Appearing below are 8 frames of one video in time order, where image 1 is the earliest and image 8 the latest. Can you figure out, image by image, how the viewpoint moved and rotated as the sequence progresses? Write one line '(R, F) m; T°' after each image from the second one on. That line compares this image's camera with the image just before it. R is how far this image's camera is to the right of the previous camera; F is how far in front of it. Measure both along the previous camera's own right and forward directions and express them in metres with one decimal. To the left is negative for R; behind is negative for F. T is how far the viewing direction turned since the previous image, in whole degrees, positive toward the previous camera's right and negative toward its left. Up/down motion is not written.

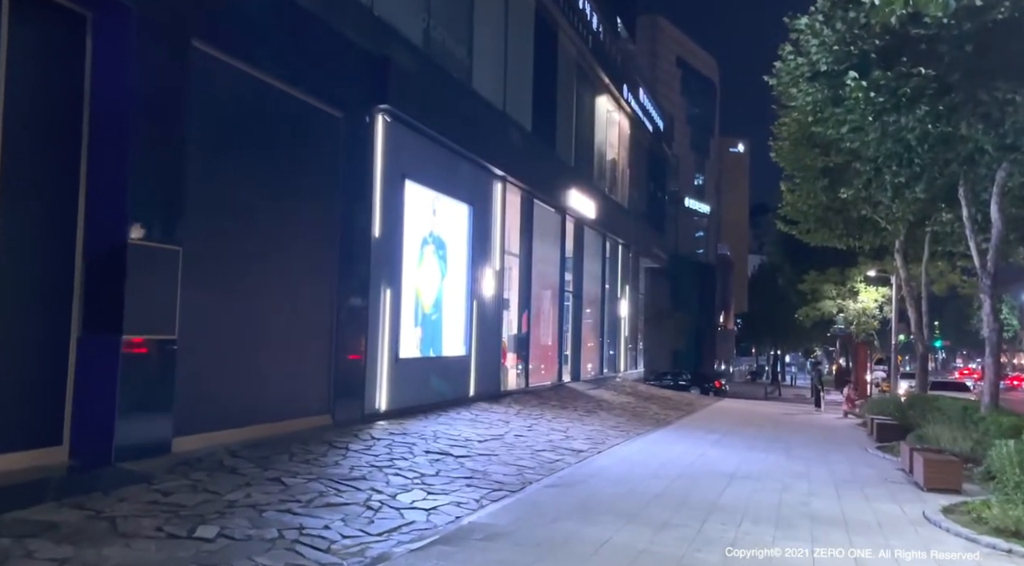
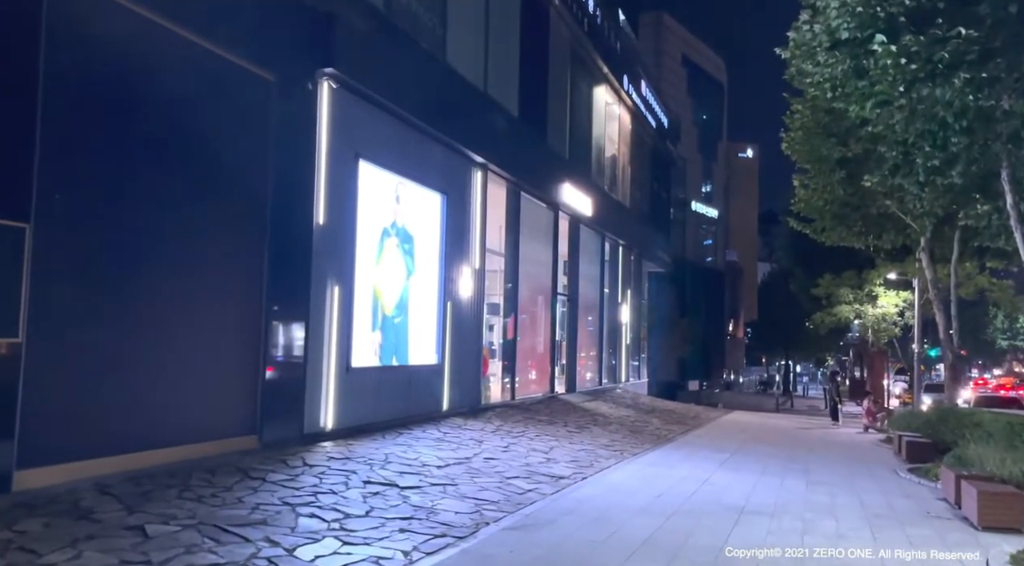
(+0.5, +1.9) m; -1°
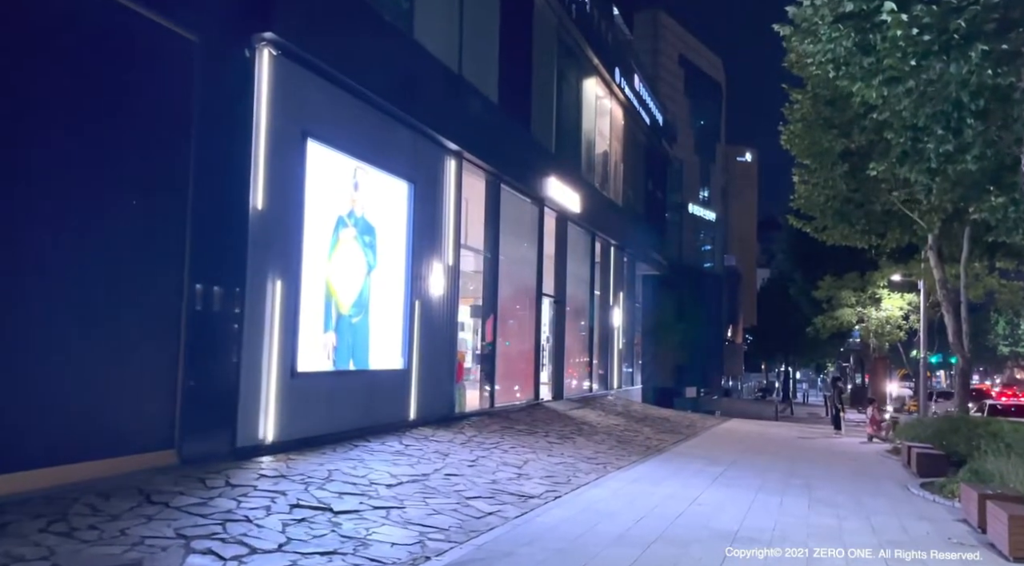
(+0.4, +1.2) m; 0°
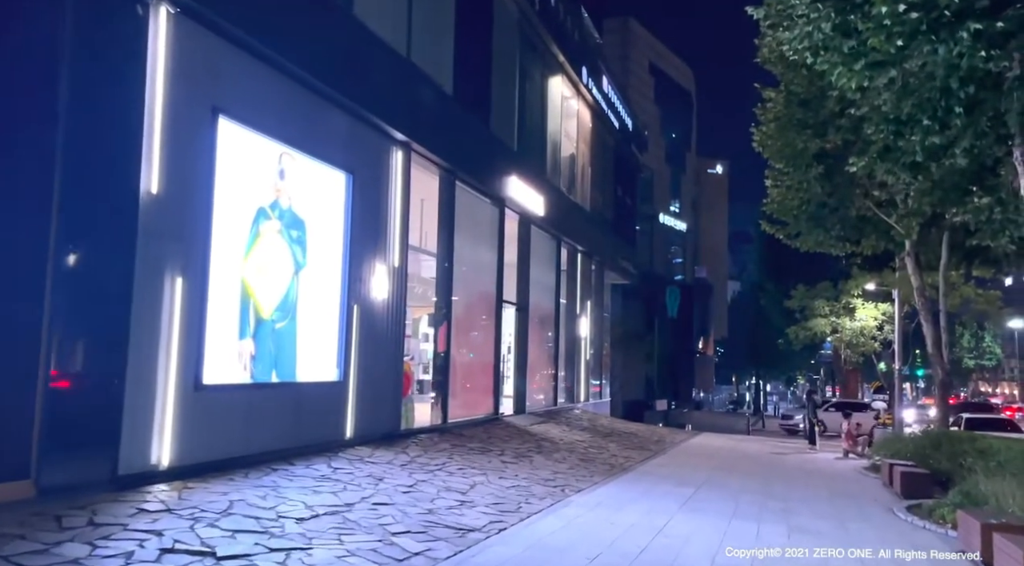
(+0.4, +1.3) m; +2°
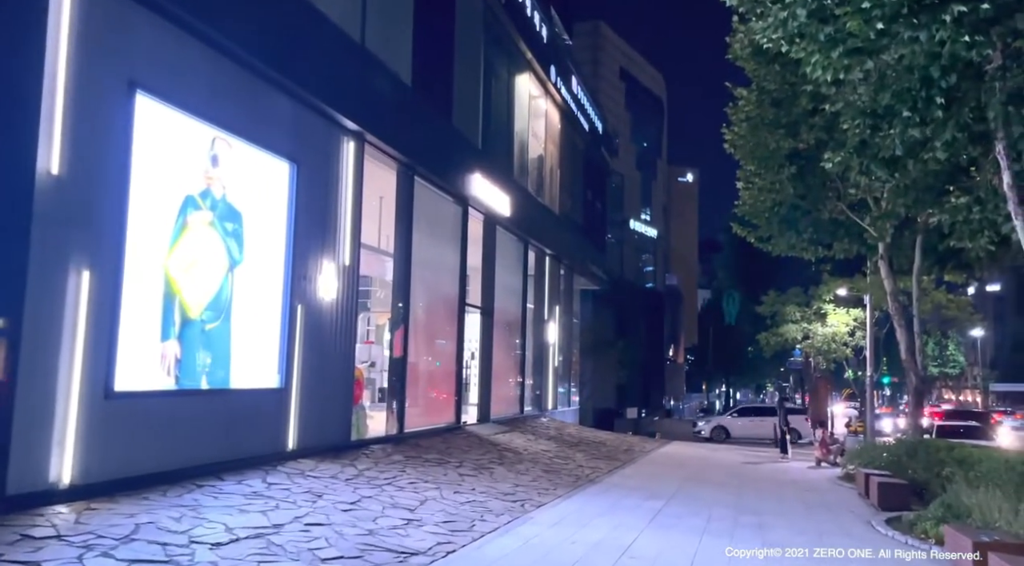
(+0.2, +0.8) m; +2°
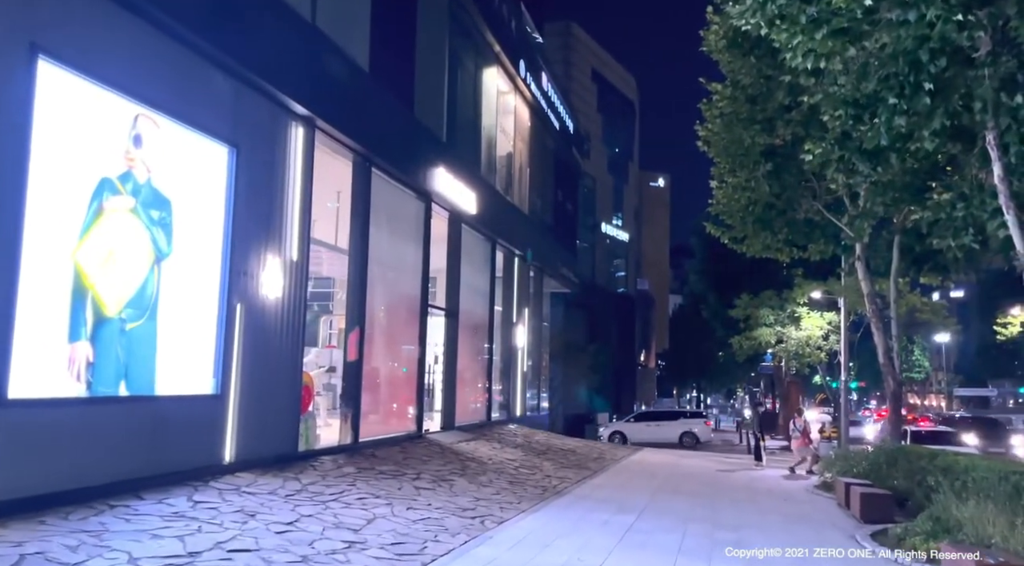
(+0.2, +0.9) m; +2°
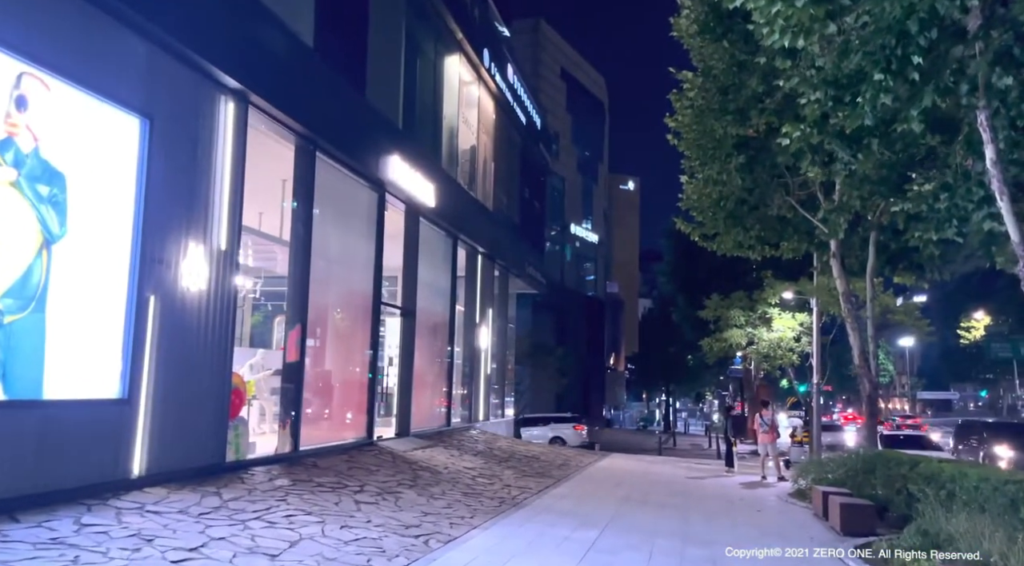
(+0.2, +1.0) m; +2°
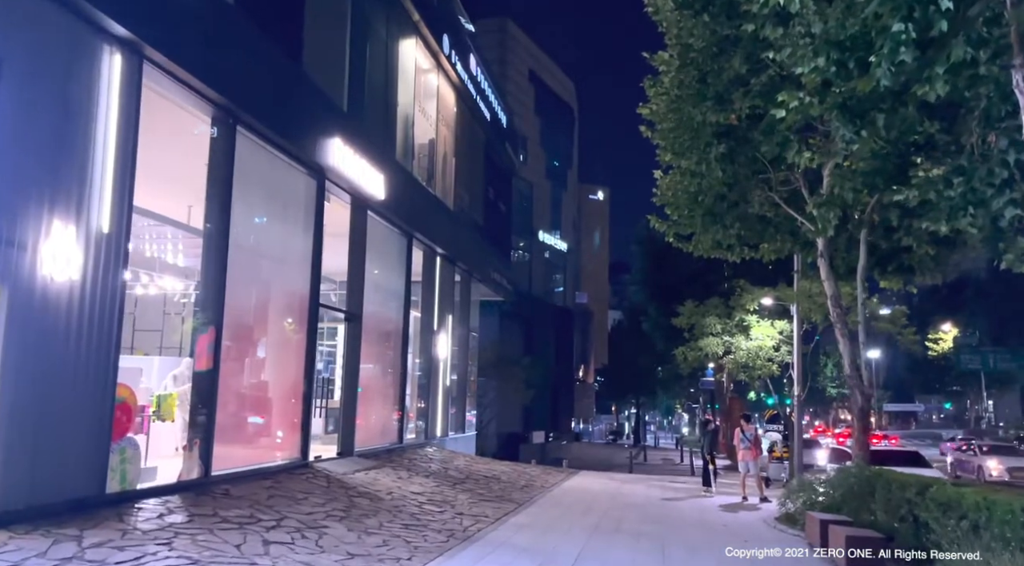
(+0.2, +1.7) m; +2°
